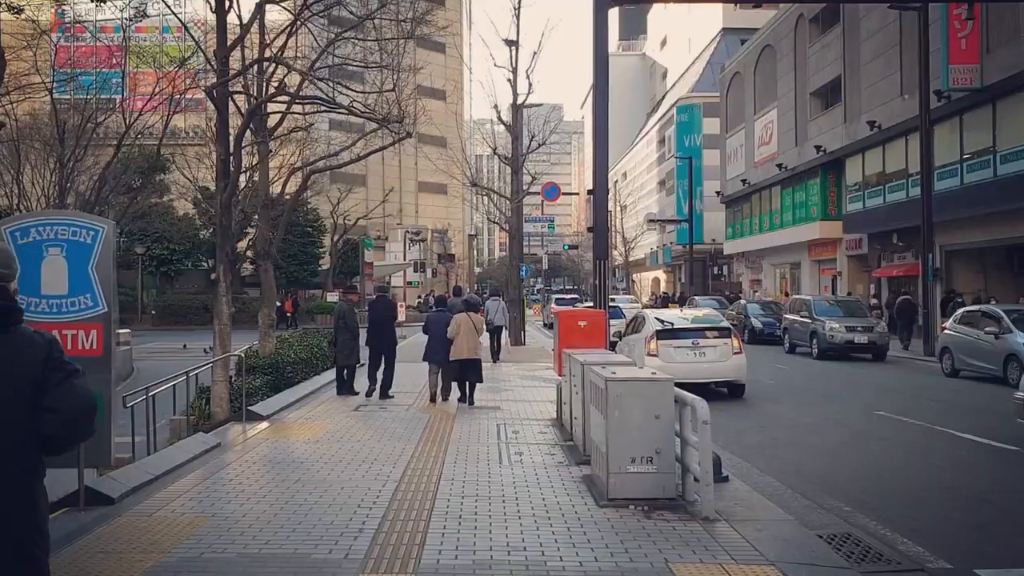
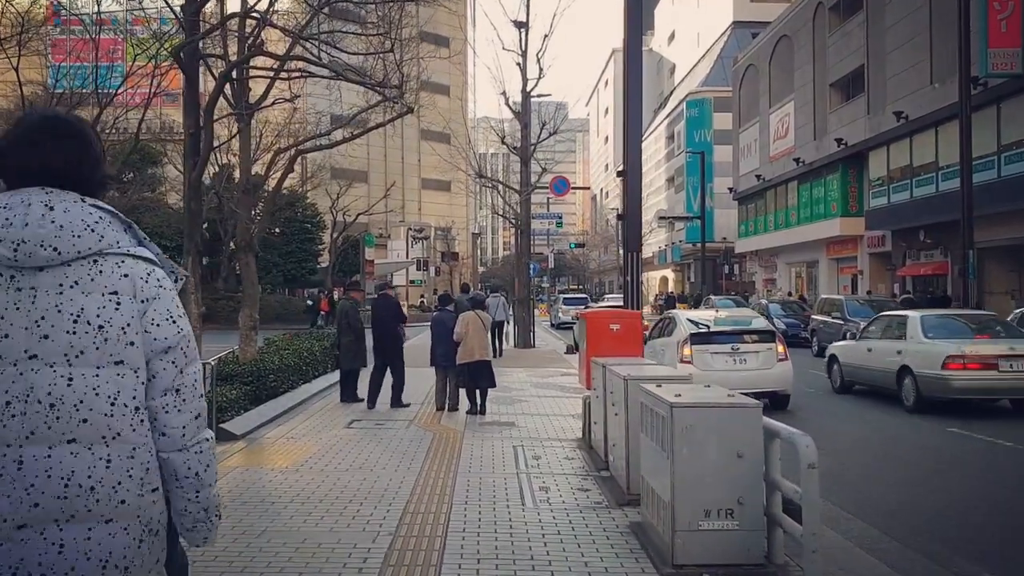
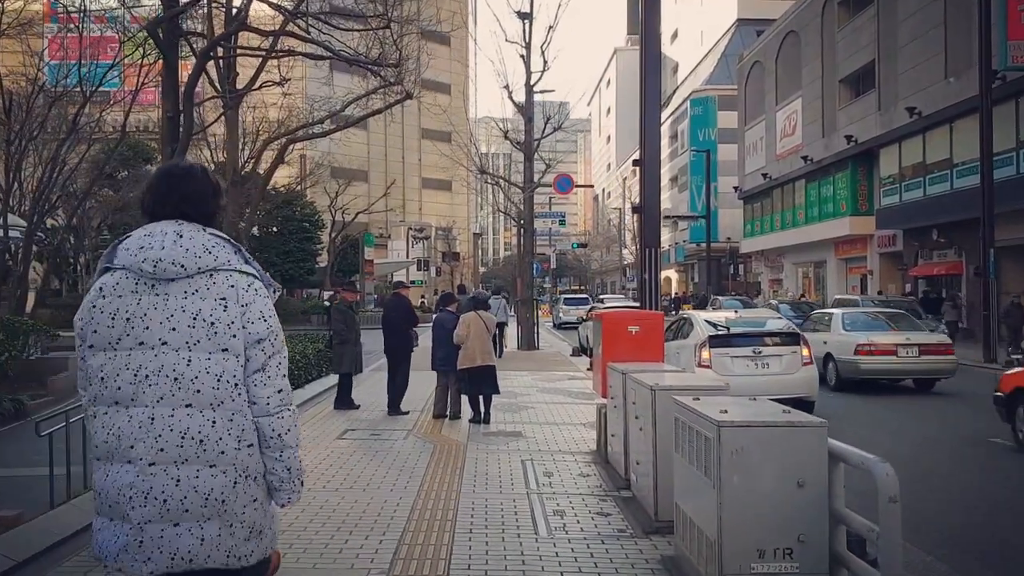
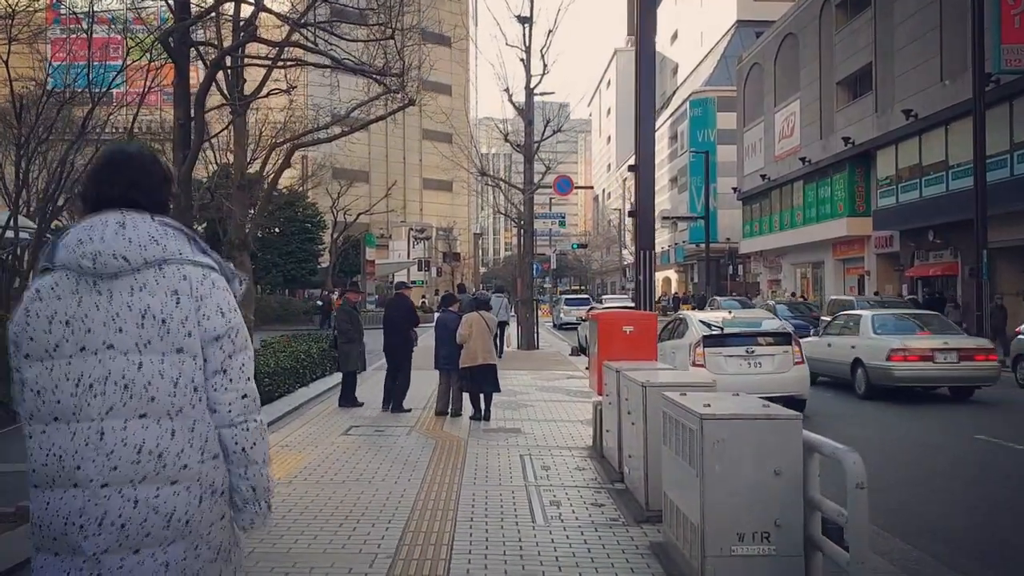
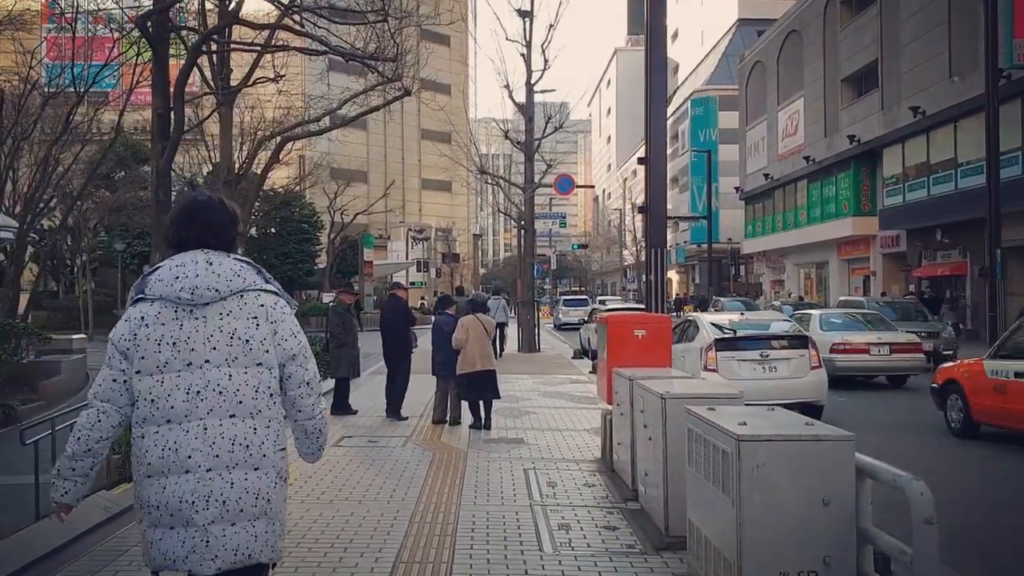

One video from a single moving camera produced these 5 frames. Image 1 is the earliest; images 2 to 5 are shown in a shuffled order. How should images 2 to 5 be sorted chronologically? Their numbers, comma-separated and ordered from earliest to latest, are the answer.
2, 4, 3, 5
